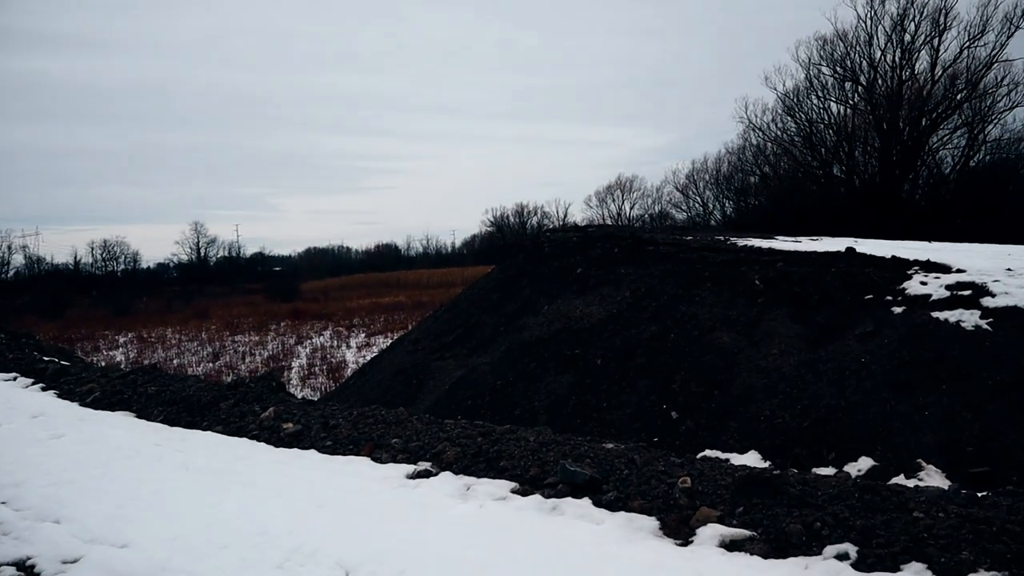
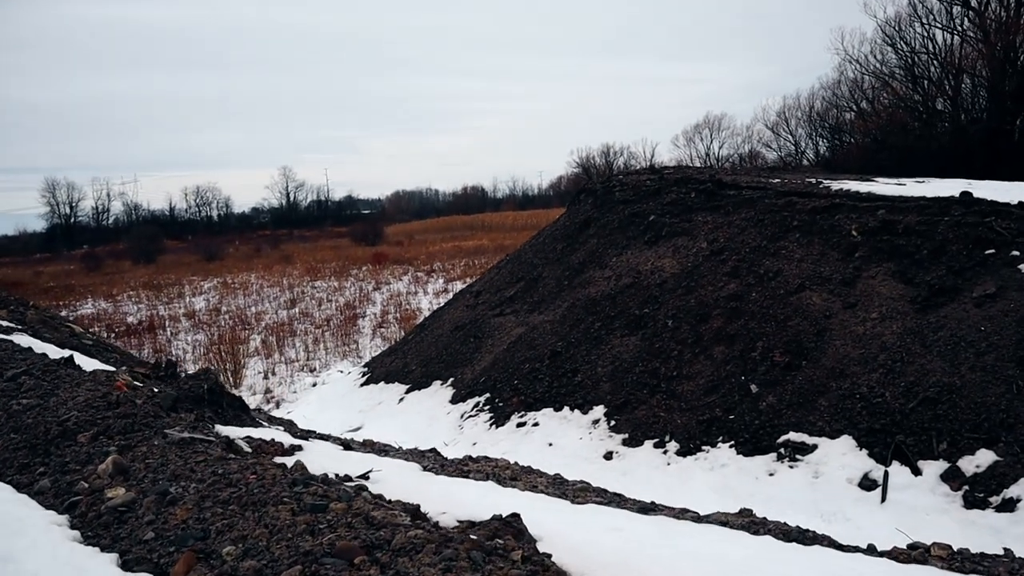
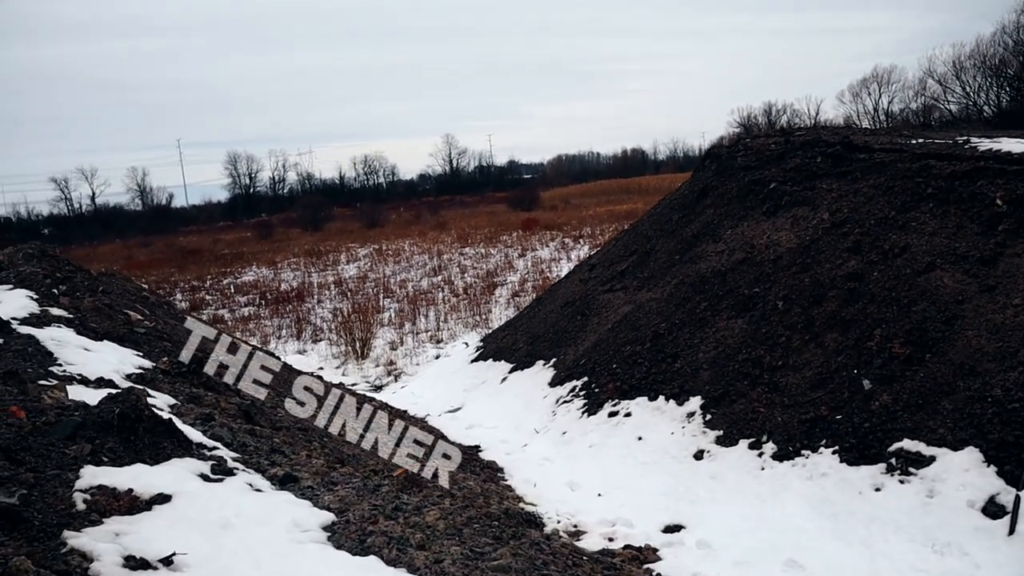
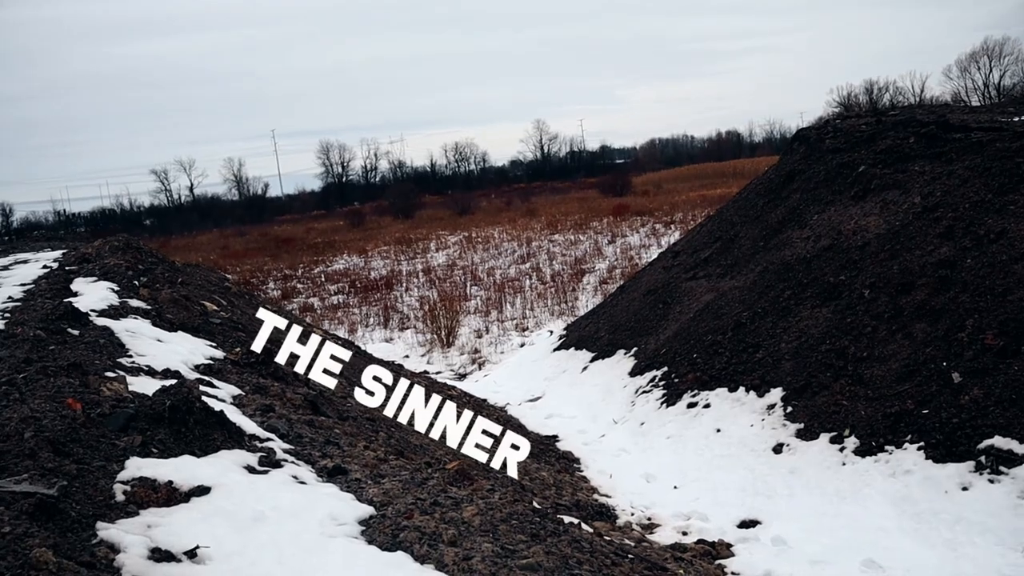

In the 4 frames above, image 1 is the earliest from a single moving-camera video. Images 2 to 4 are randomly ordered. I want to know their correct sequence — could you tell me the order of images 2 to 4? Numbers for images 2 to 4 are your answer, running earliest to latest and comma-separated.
2, 3, 4
